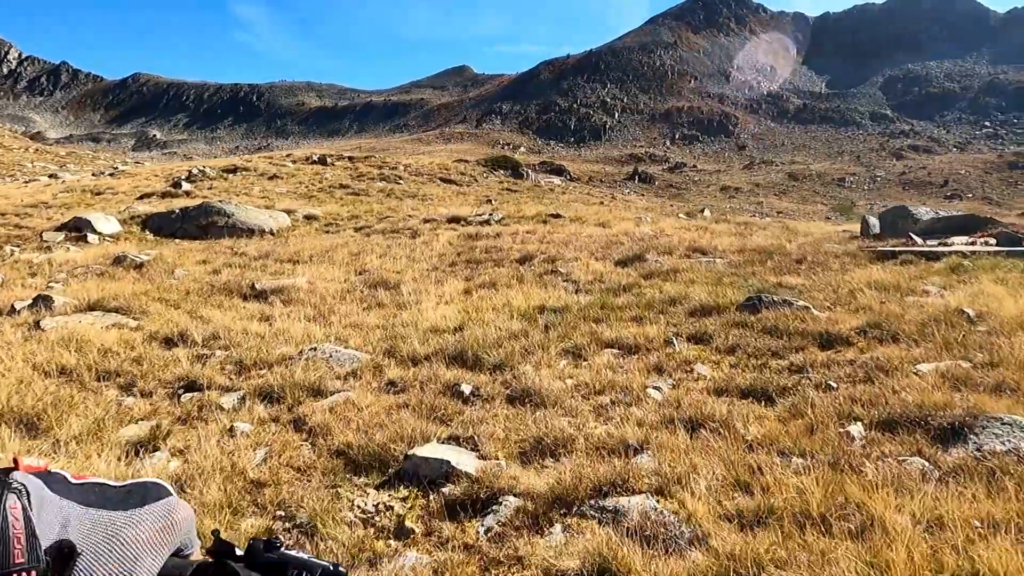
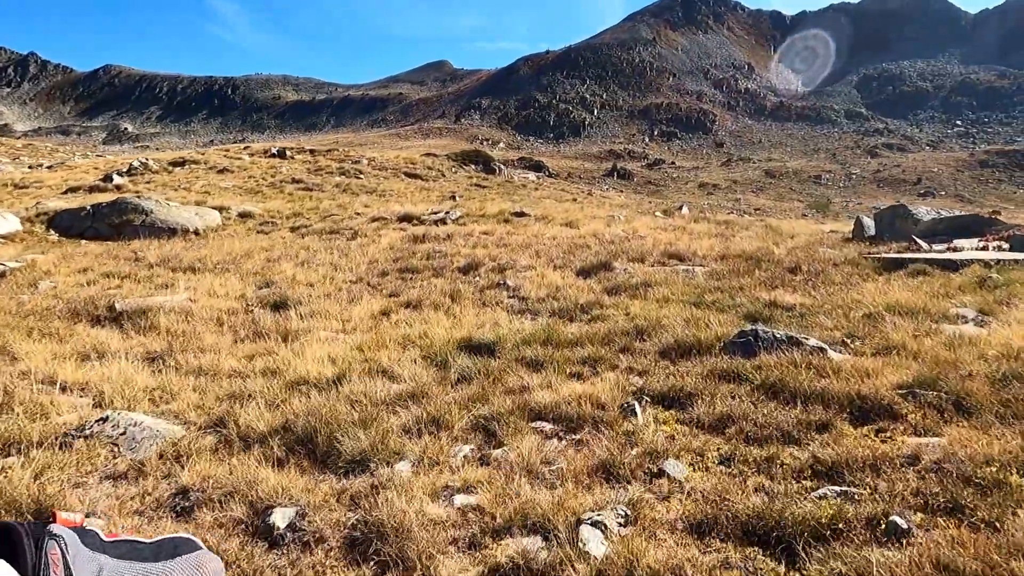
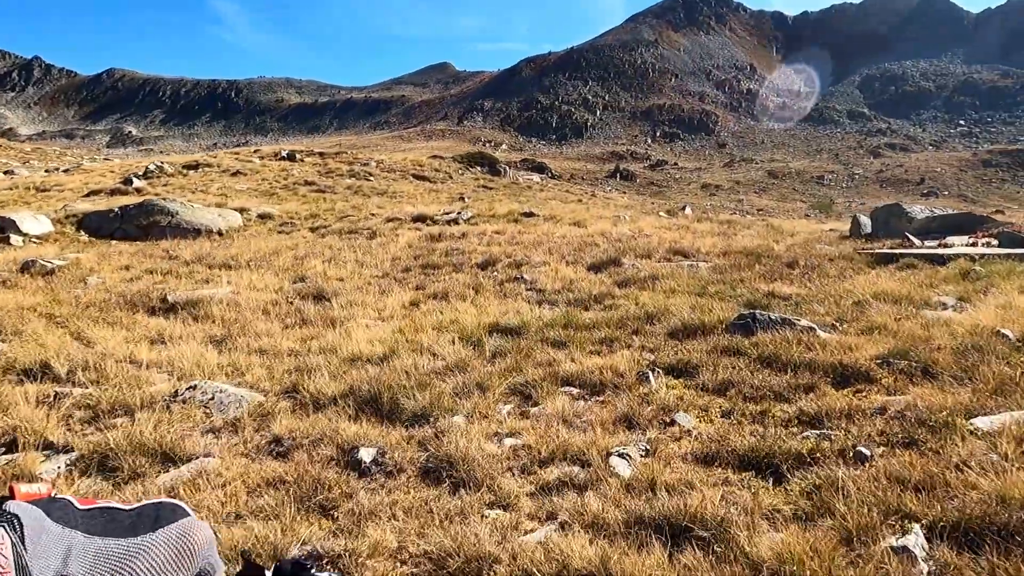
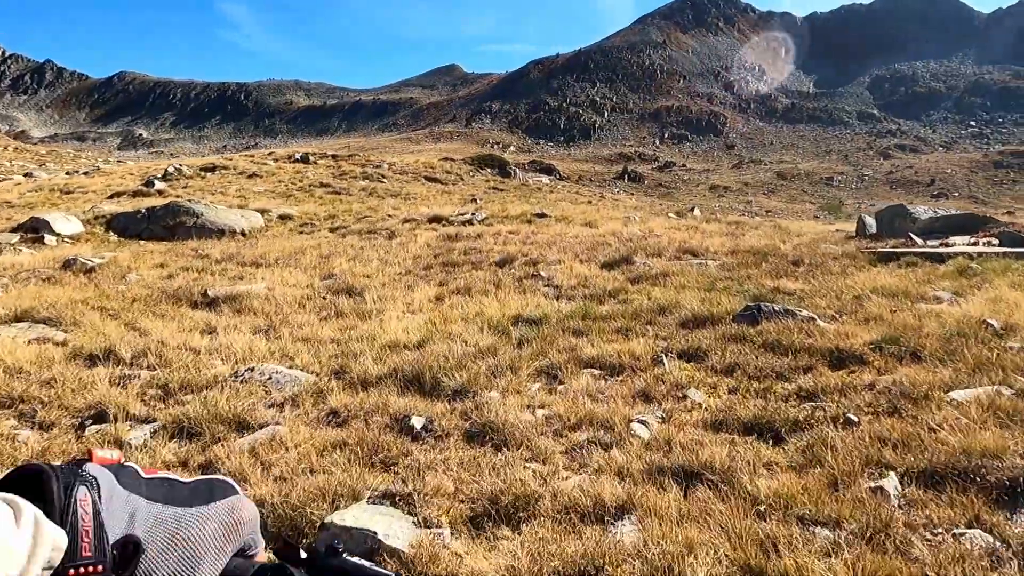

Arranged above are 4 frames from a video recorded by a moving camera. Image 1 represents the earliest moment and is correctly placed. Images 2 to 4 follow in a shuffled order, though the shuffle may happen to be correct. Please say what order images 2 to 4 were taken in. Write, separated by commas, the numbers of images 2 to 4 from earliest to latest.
4, 3, 2
